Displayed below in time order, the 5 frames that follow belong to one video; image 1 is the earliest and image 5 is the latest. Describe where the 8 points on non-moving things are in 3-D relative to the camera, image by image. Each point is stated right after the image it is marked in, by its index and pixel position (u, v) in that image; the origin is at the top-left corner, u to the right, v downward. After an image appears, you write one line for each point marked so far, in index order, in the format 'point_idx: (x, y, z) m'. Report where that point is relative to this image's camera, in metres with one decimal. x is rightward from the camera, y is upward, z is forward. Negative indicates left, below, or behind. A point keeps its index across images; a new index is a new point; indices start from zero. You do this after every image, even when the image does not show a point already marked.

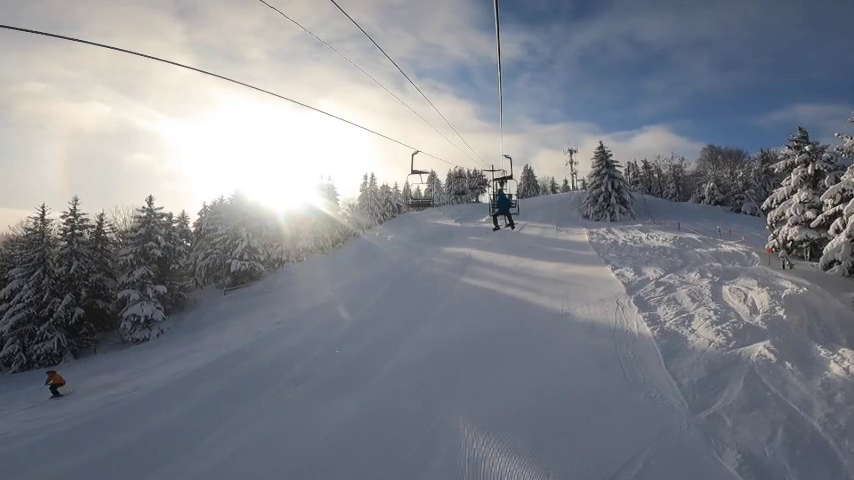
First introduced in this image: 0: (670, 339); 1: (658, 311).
0: (+4.8, -1.9, +8.2) m
1: (+5.2, -1.6, +9.4) m
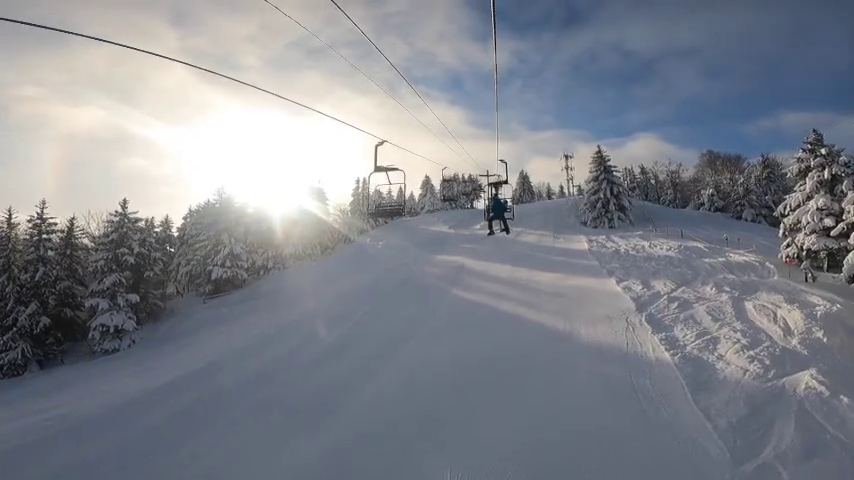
0: (+4.5, -2.1, +7.0) m
1: (+4.9, -1.8, +8.3) m
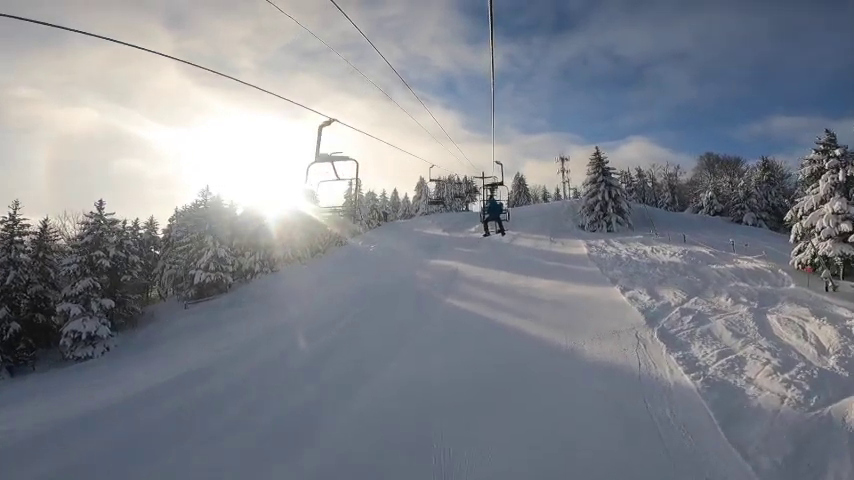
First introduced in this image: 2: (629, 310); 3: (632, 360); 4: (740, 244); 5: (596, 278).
0: (+4.3, -2.2, +6.2) m
1: (+4.7, -1.9, +7.4) m
2: (+4.6, -1.6, +9.6) m
3: (+3.7, -2.1, +7.5) m
4: (+12.9, -0.2, +17.5) m
5: (+5.1, -1.2, +12.8) m
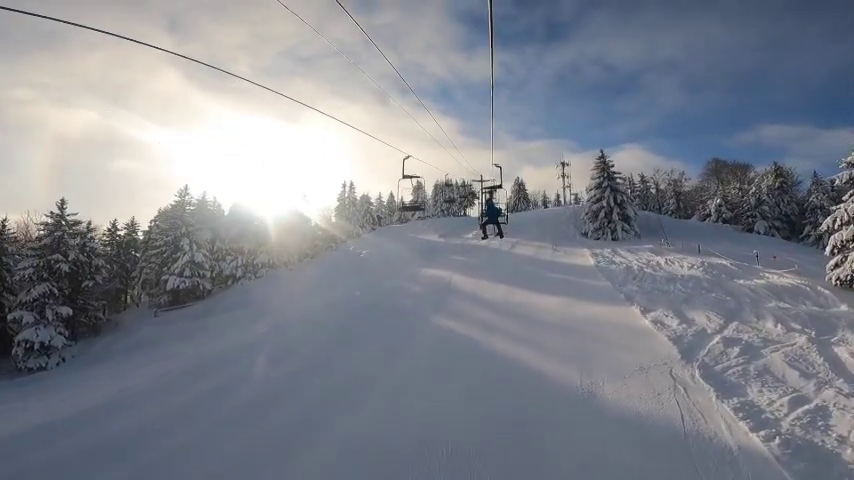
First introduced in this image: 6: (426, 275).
0: (+4.0, -2.4, +4.5) m
1: (+4.4, -2.1, +5.7) m
2: (+4.3, -1.8, +7.9) m
3: (+3.4, -2.3, +5.8) m
4: (+12.6, -0.6, +15.9) m
5: (+4.8, -1.4, +11.2) m
6: (-0.1, -1.5, +18.9) m
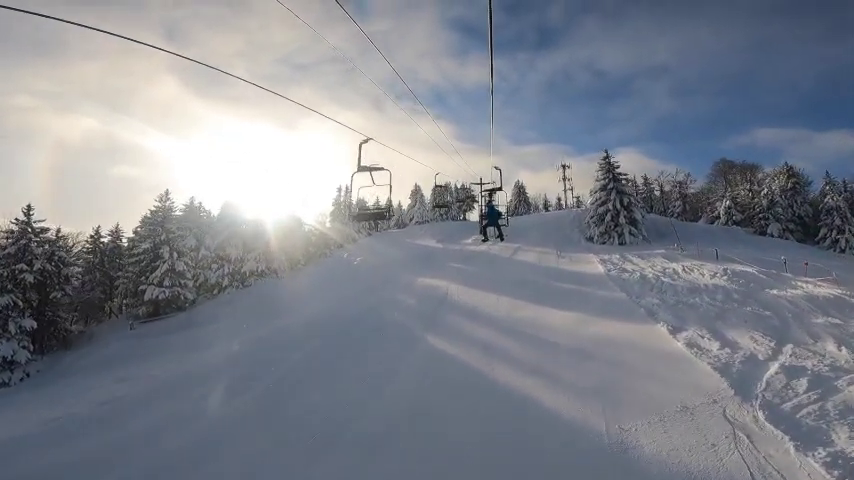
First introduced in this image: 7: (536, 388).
0: (+3.9, -2.5, +3.1) m
1: (+4.3, -2.2, +4.4) m
2: (+4.1, -1.9, +6.5) m
3: (+3.2, -2.4, +4.4) m
4: (+12.4, -0.7, +14.6) m
5: (+4.6, -1.6, +9.8) m
6: (-0.3, -1.8, +17.5) m
7: (+1.9, -2.4, +6.9) m
